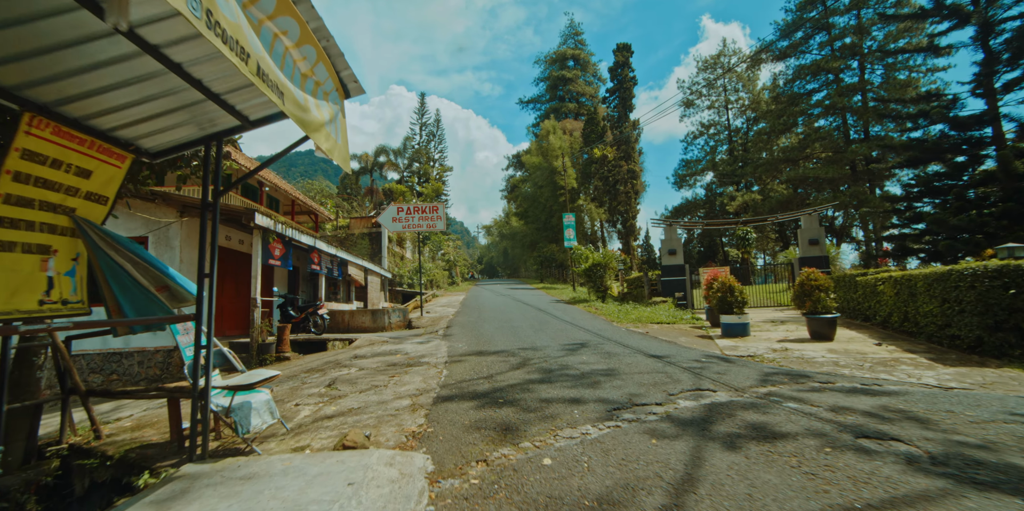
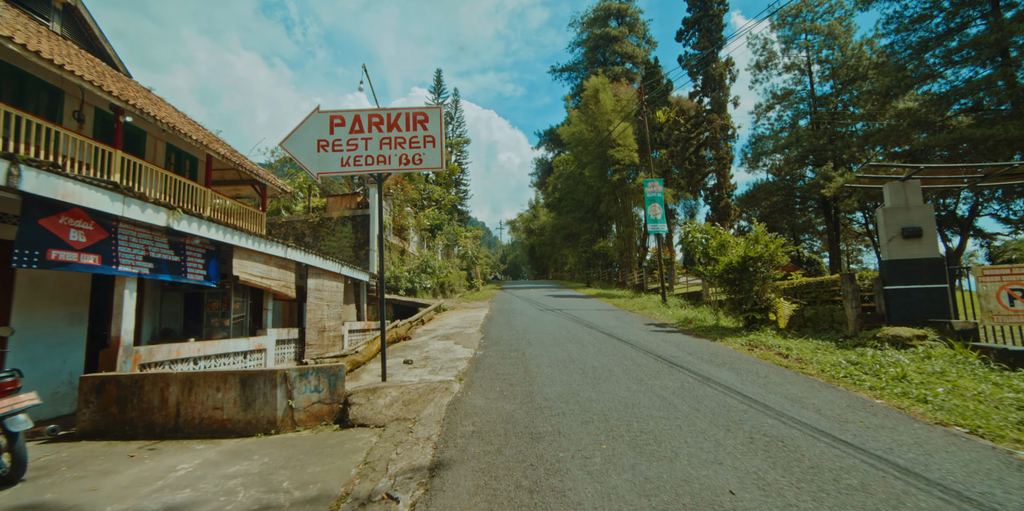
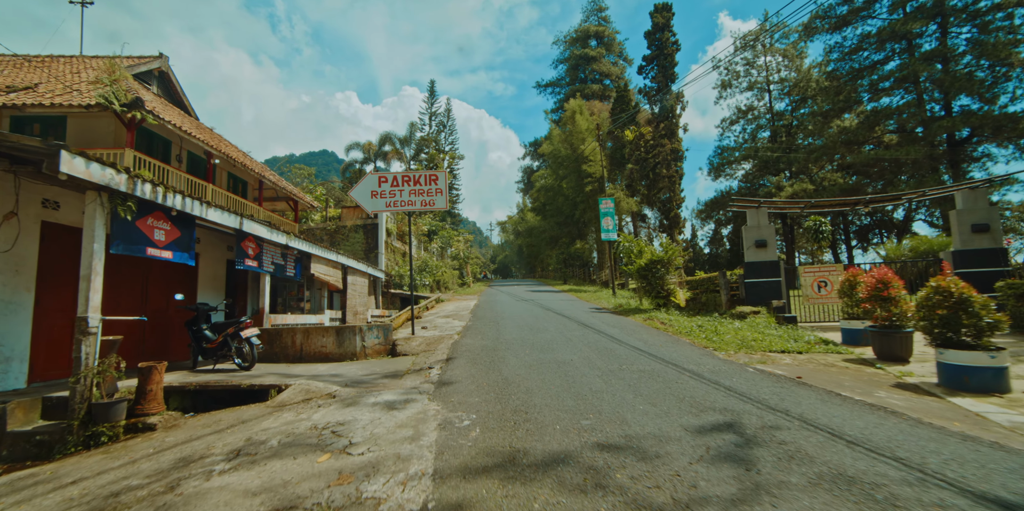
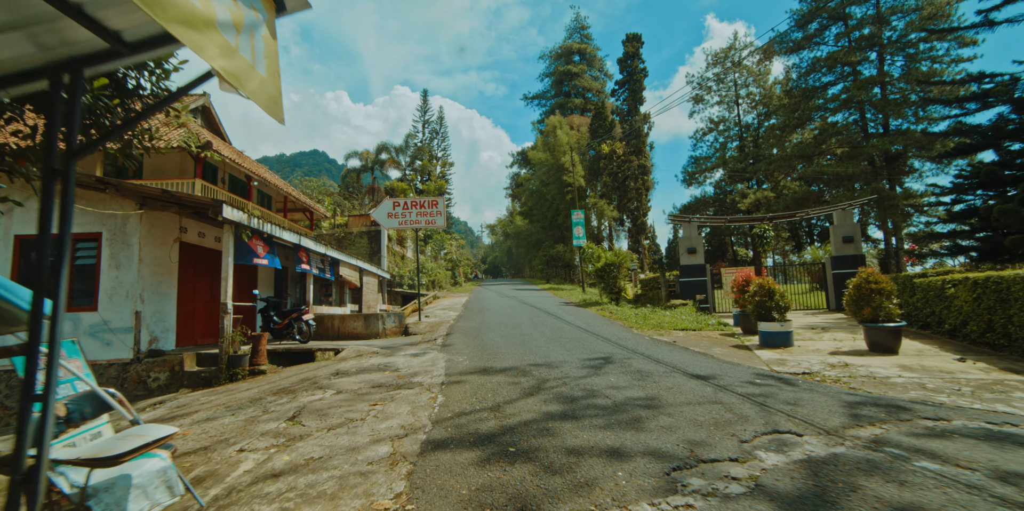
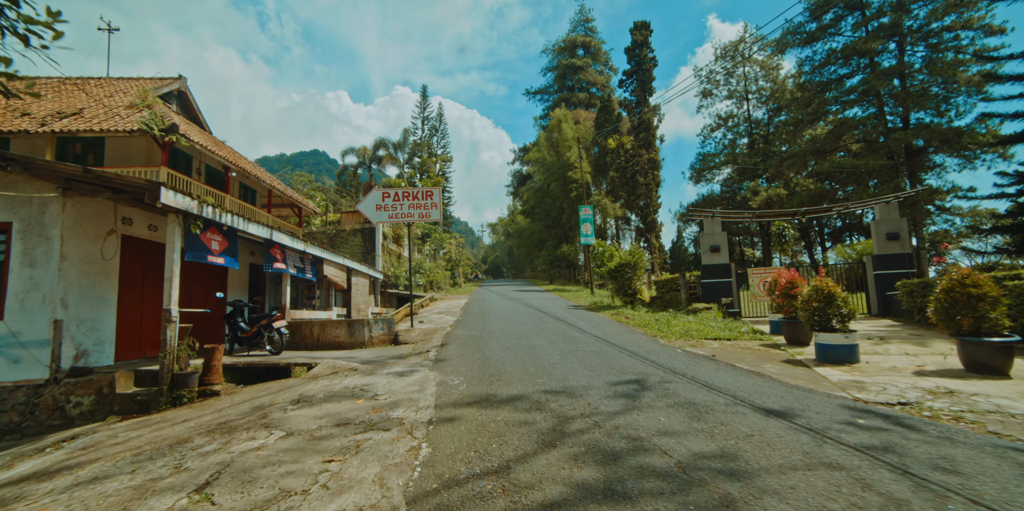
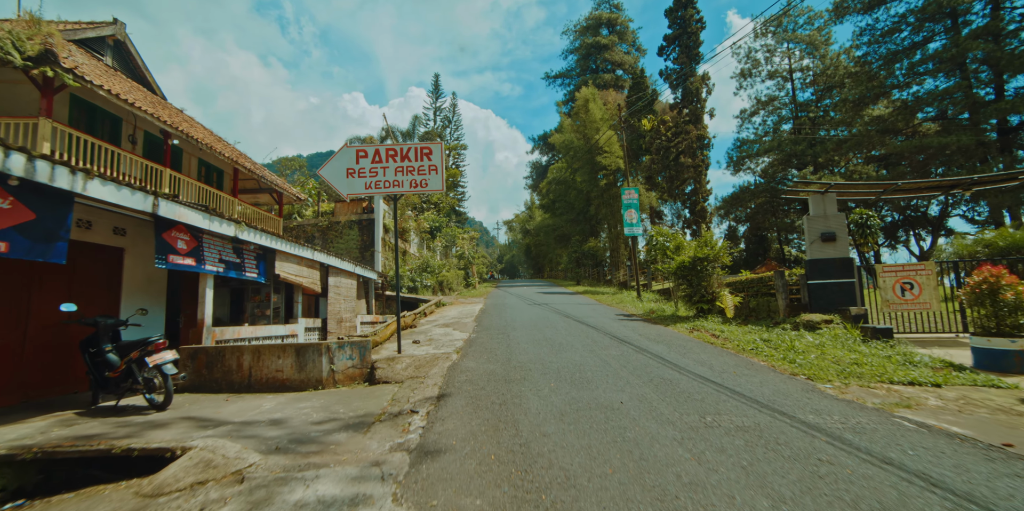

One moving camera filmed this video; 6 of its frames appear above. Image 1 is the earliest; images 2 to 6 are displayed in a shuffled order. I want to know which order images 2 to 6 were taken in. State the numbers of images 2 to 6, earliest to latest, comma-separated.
4, 5, 3, 6, 2
